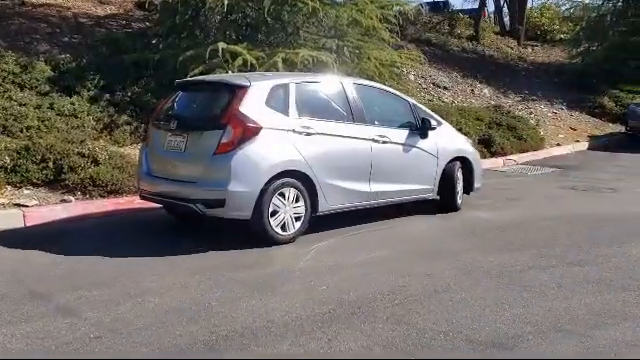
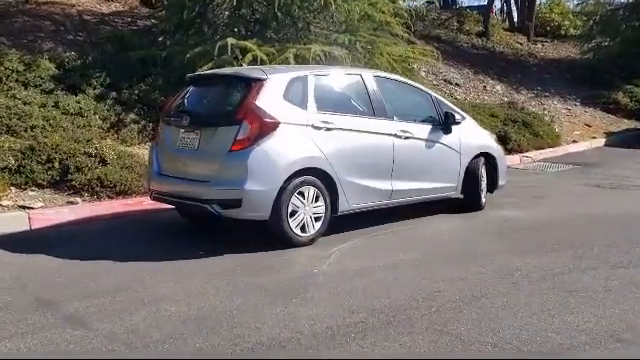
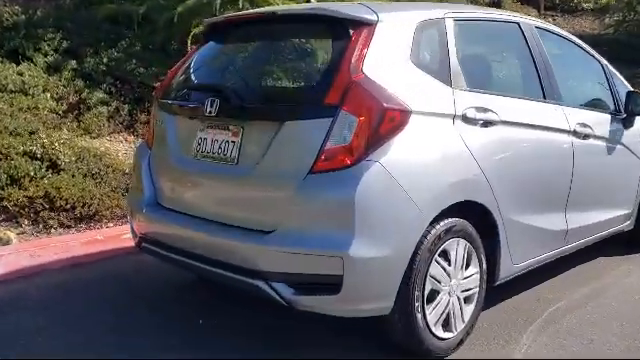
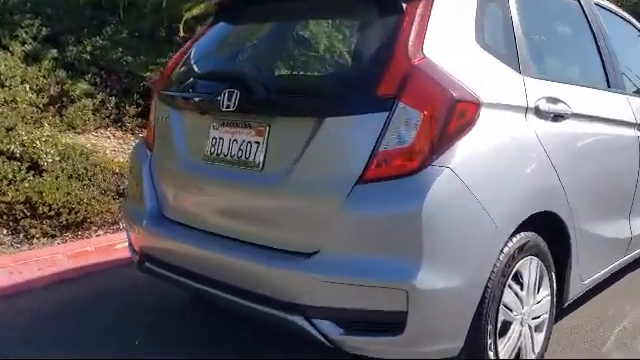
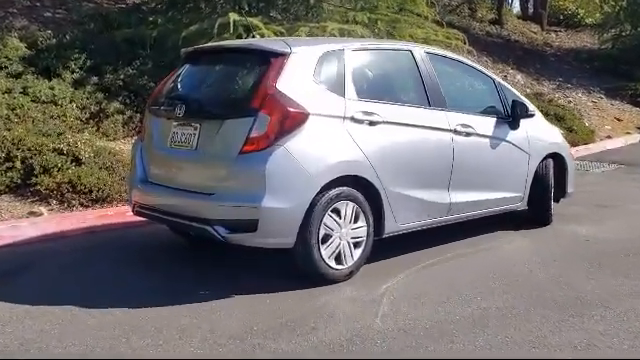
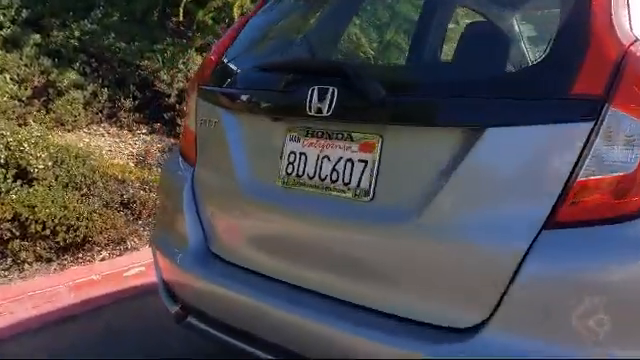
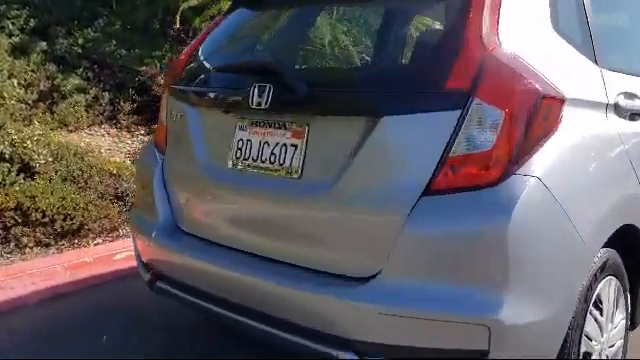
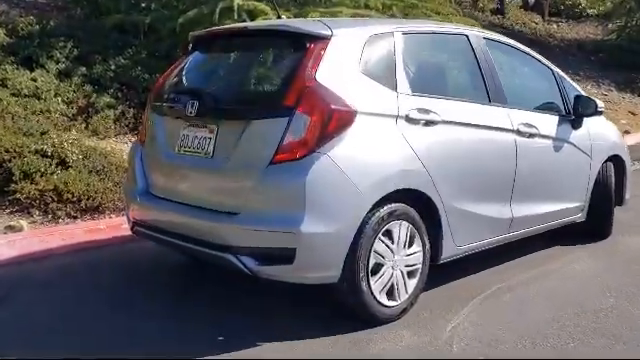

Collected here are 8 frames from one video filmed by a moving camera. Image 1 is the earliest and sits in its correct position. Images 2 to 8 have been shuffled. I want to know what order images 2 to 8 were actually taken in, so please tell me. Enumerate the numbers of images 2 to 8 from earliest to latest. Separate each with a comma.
2, 5, 8, 3, 4, 7, 6
